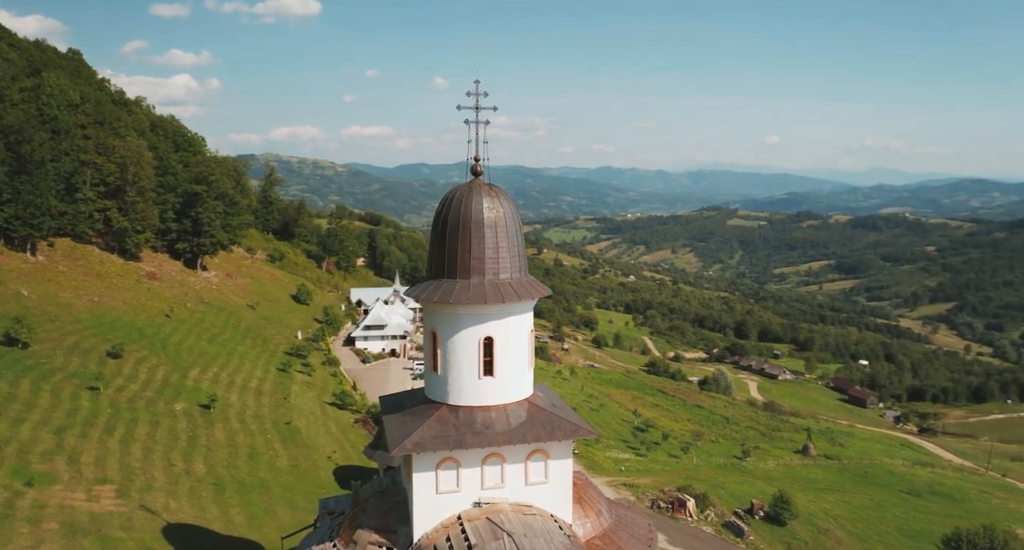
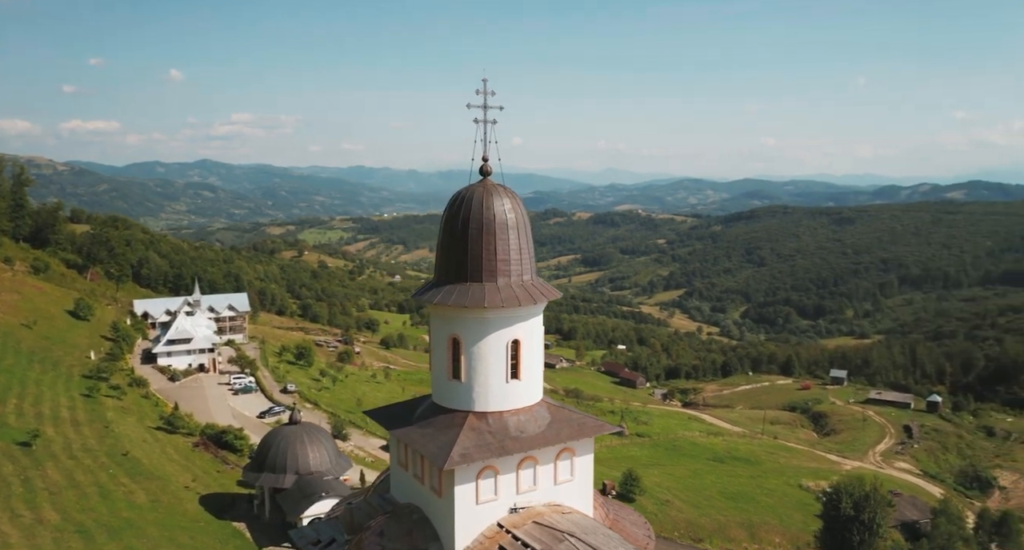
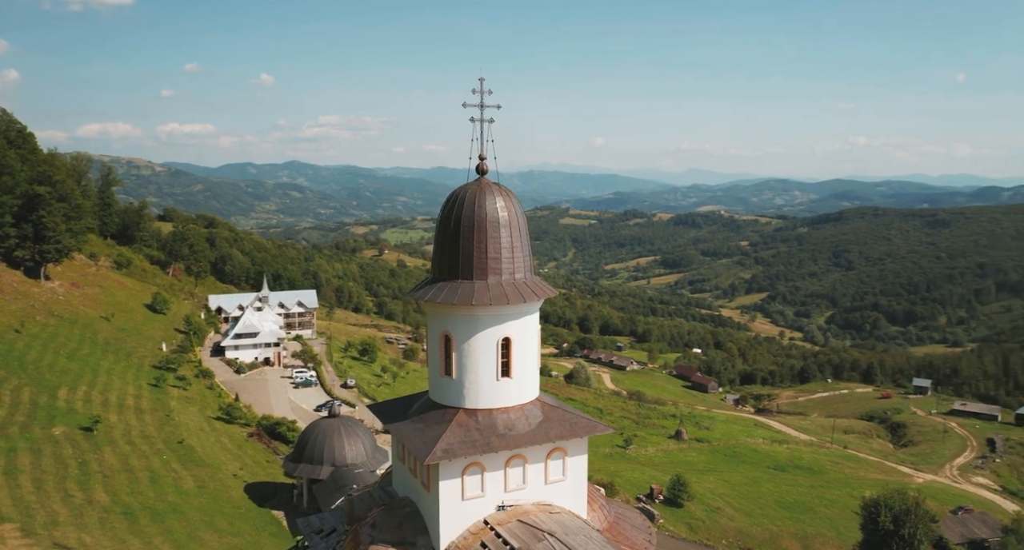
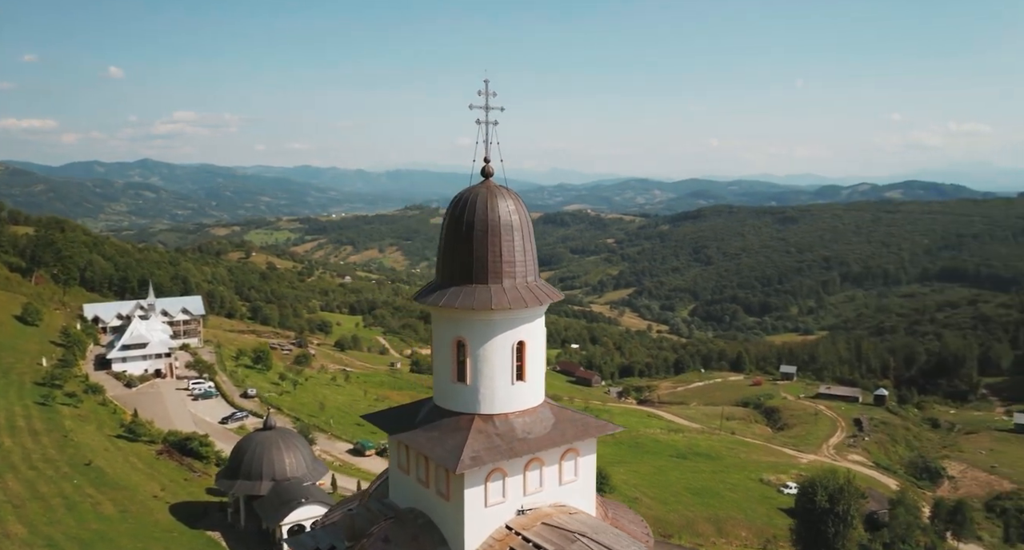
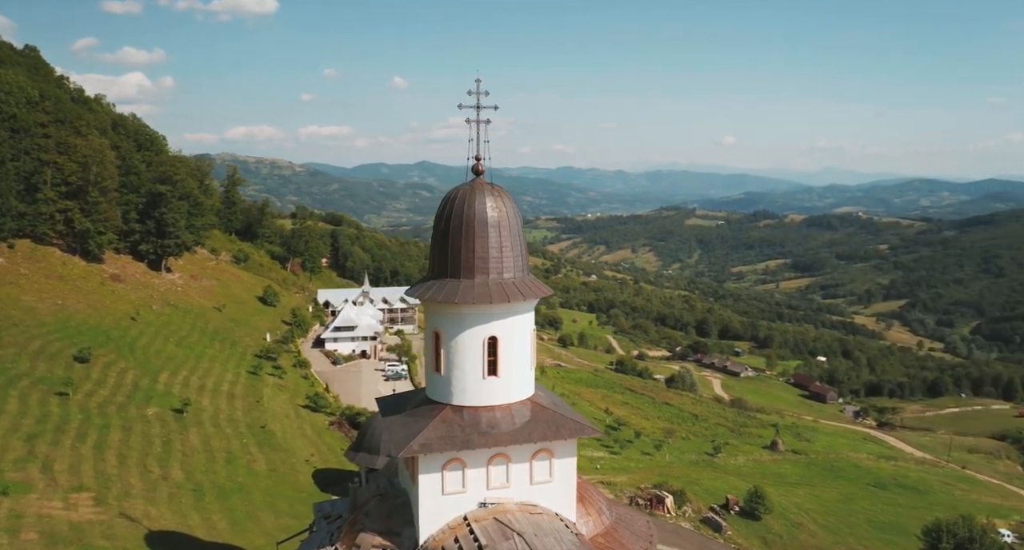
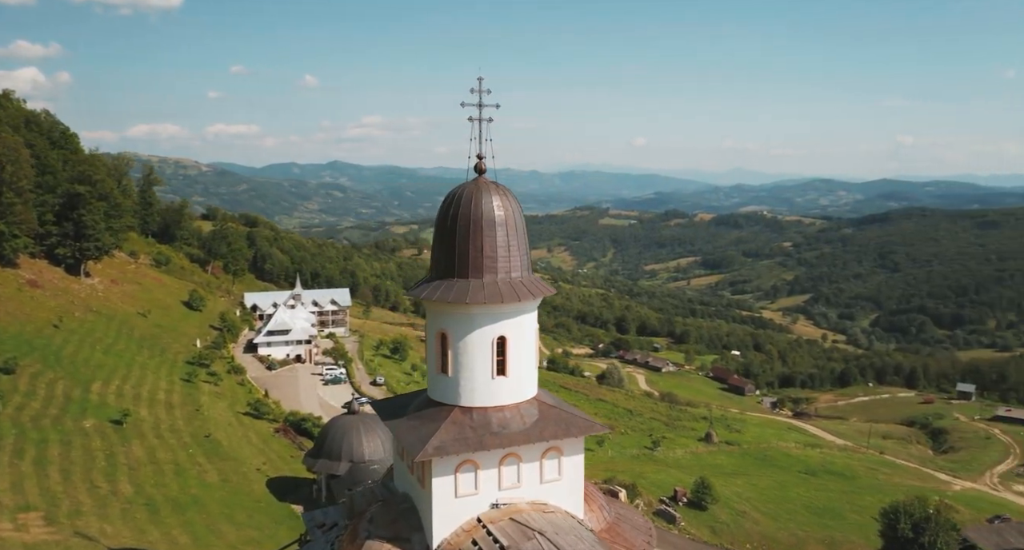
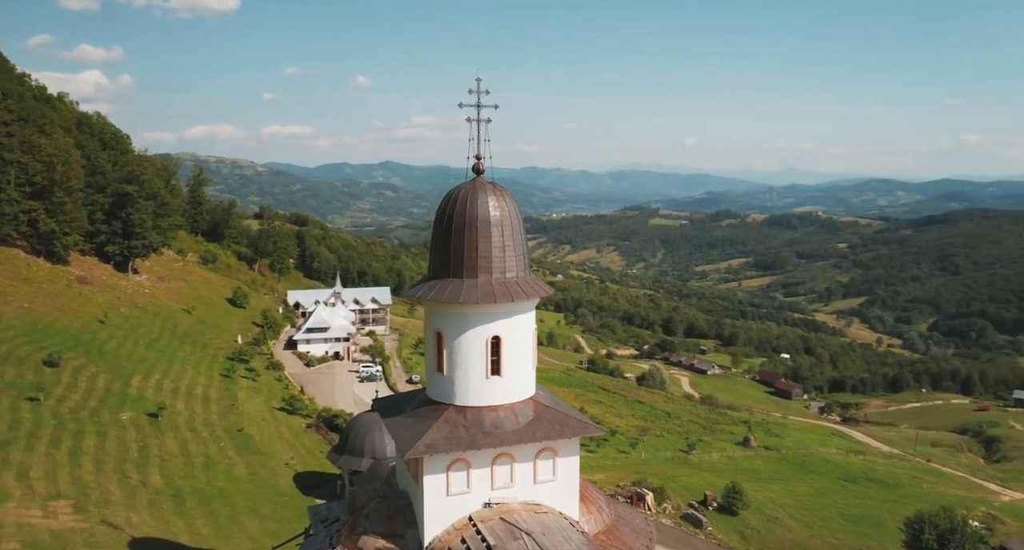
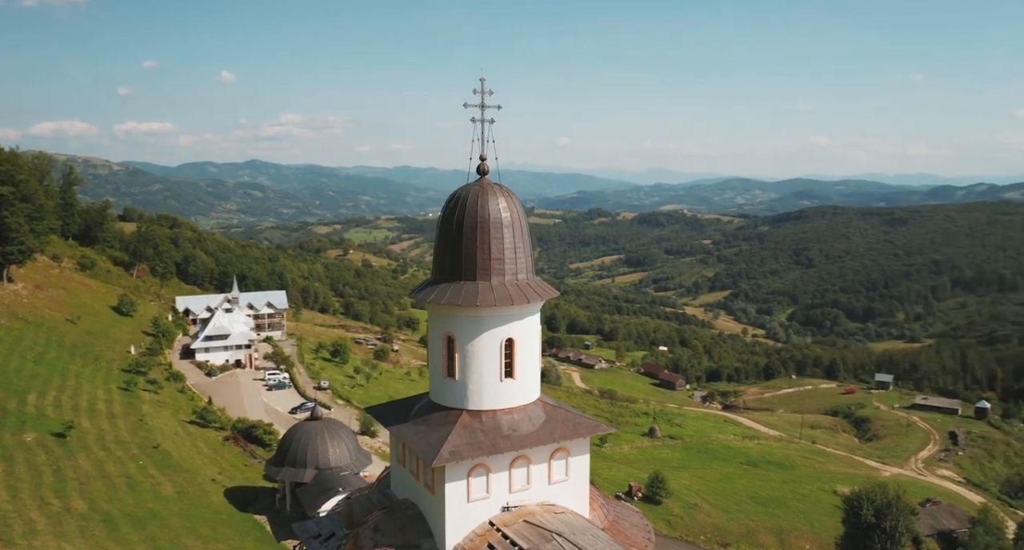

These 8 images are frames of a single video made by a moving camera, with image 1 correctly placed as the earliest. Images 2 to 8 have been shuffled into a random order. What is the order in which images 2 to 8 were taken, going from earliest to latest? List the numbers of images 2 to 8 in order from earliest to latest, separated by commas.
5, 7, 6, 3, 8, 2, 4
